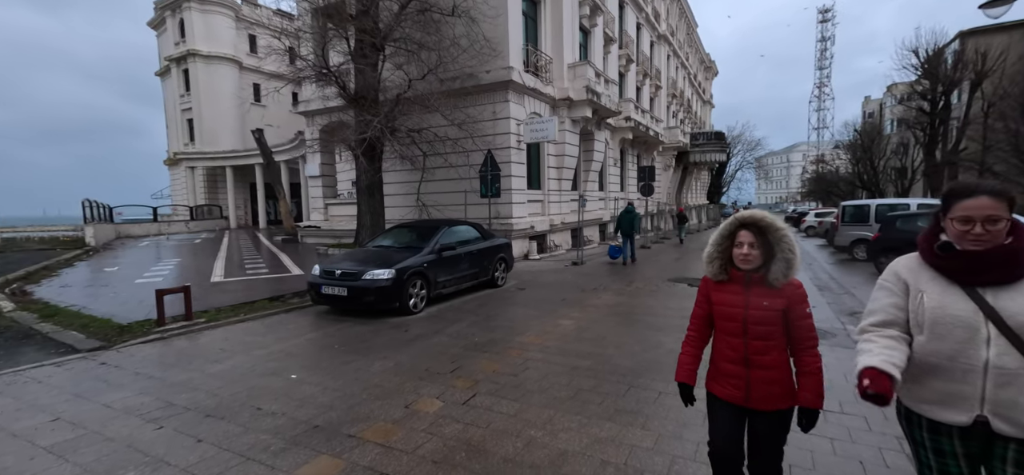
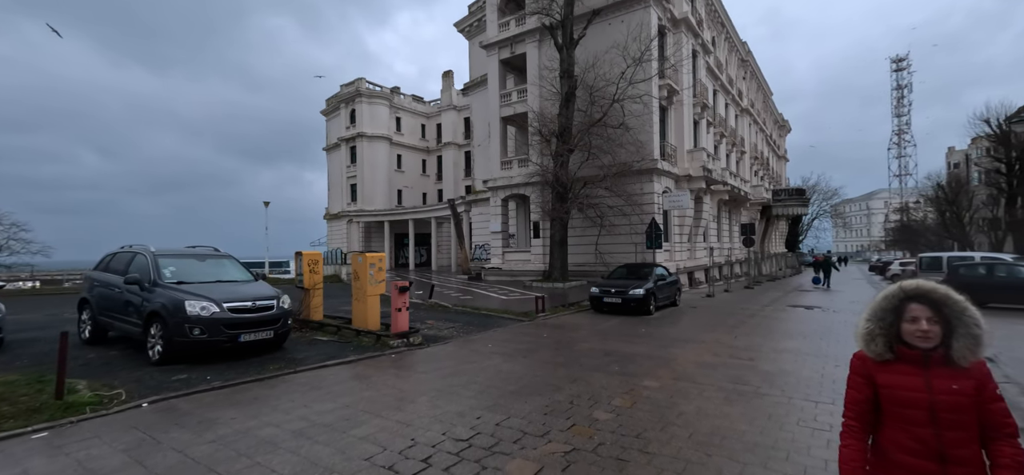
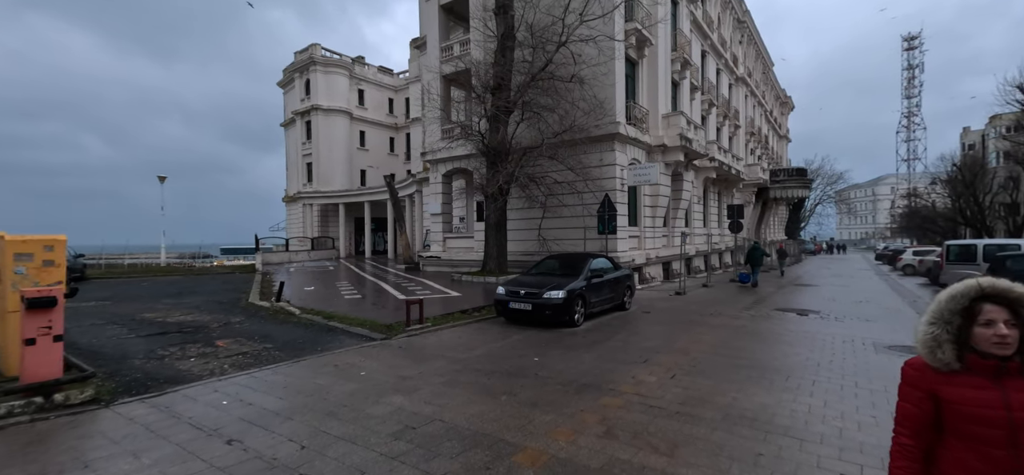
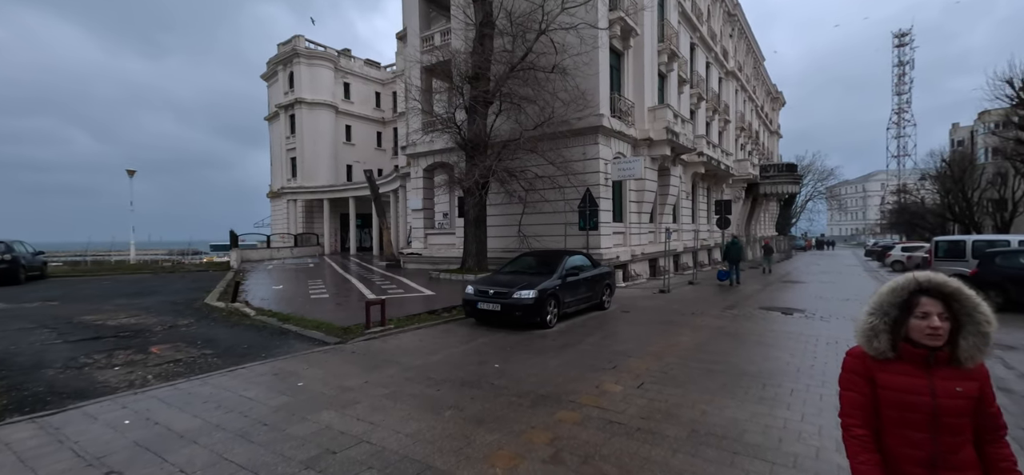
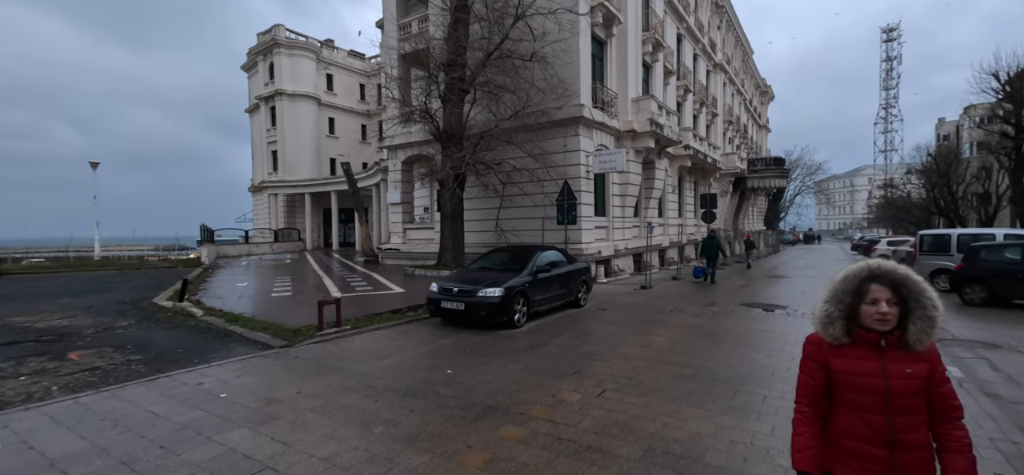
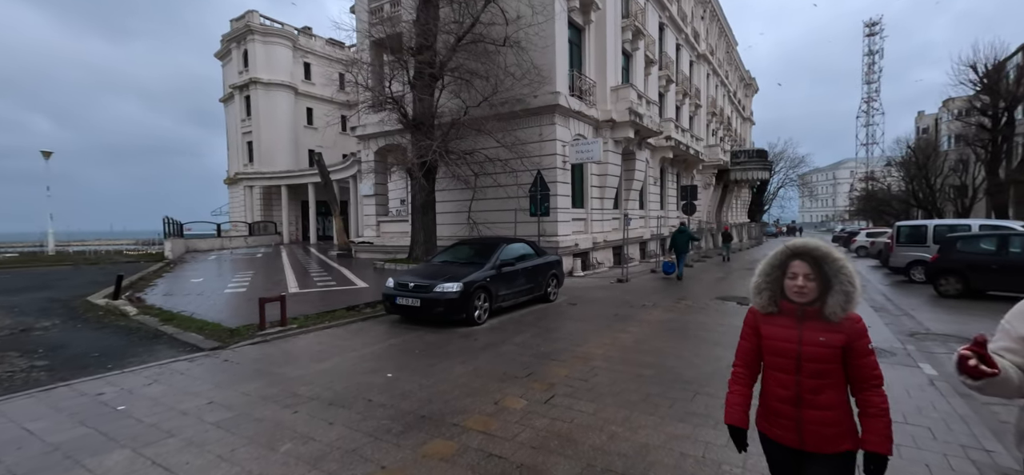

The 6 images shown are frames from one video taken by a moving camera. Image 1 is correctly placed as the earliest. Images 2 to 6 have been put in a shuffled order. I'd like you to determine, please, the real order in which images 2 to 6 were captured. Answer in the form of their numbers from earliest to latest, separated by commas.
6, 5, 4, 3, 2
